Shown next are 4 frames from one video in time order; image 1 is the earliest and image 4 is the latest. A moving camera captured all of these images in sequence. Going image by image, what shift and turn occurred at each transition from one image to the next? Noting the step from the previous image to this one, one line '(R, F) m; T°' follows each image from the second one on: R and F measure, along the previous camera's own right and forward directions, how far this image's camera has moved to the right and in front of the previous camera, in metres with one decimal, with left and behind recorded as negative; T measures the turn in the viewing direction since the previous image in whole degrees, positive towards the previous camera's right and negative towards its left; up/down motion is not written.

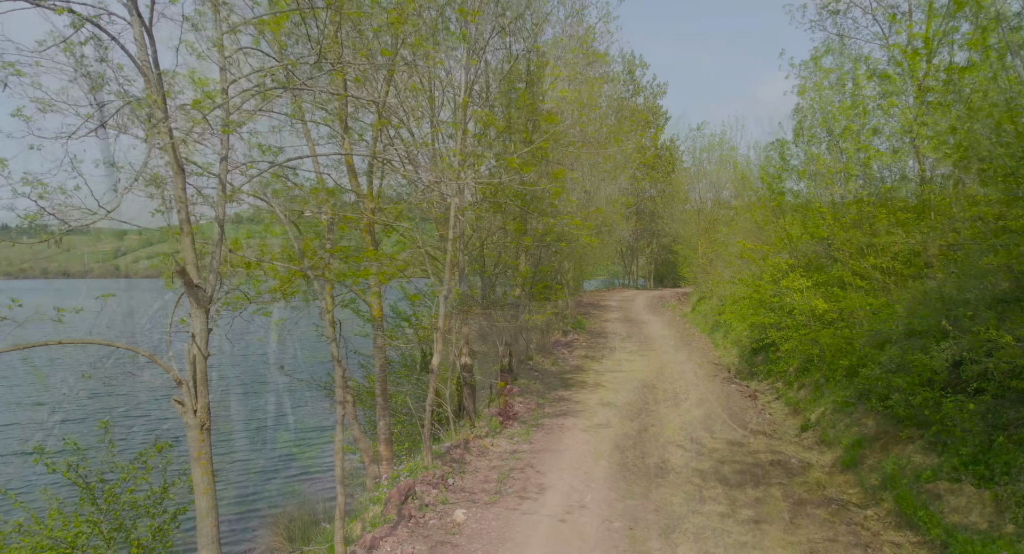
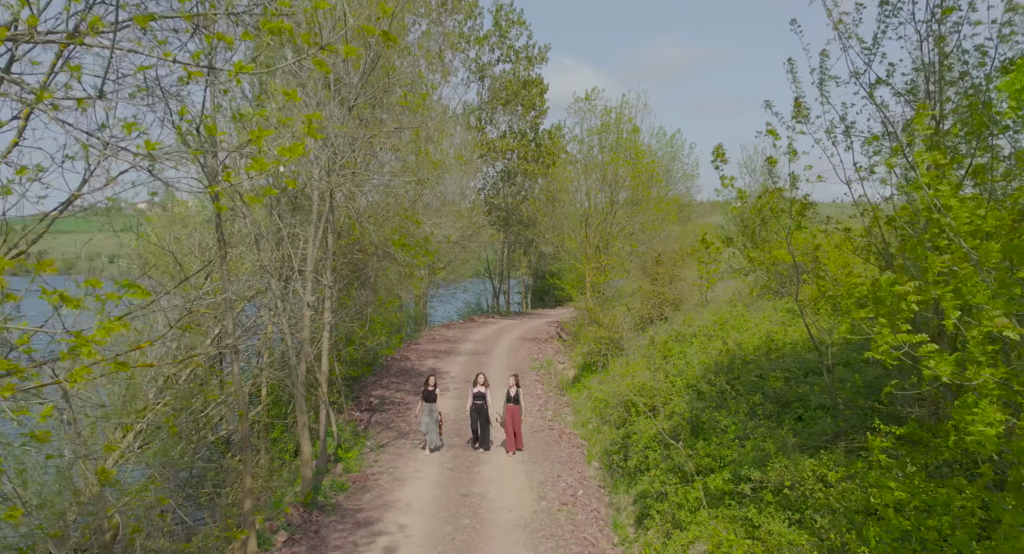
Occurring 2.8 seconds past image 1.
(+0.5, -1.8) m; 0°
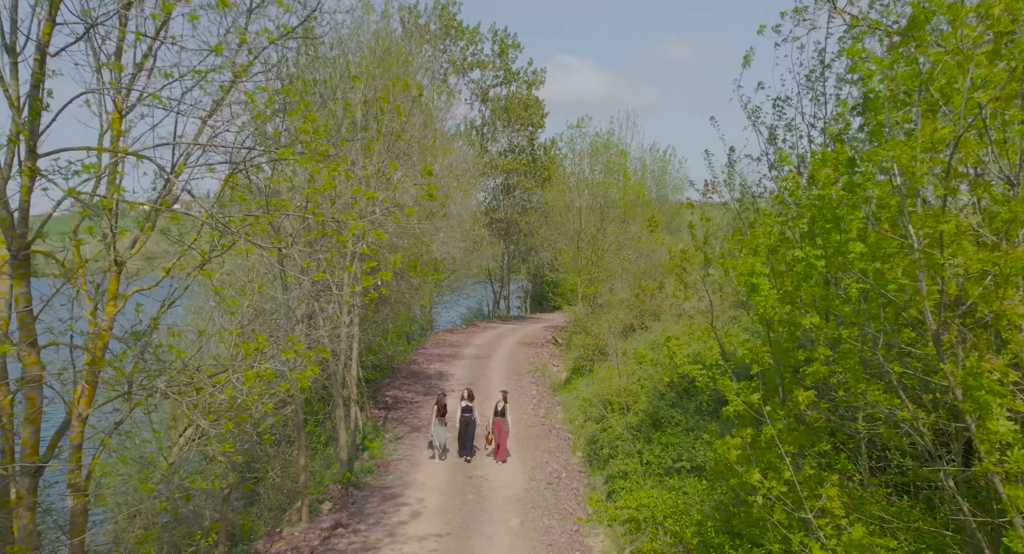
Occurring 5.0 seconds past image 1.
(+0.1, -2.5) m; 0°
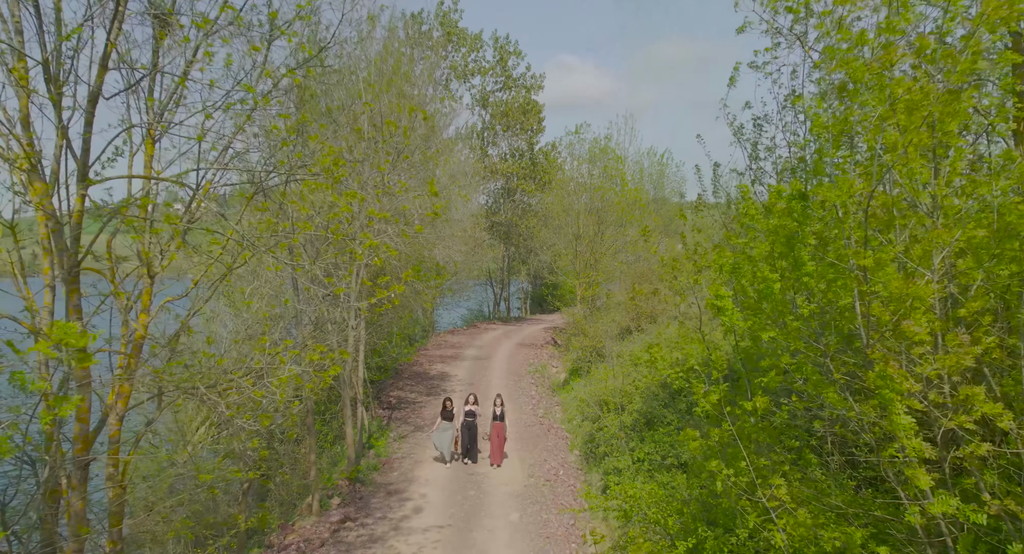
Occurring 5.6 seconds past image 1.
(0.0, -0.6) m; 0°
